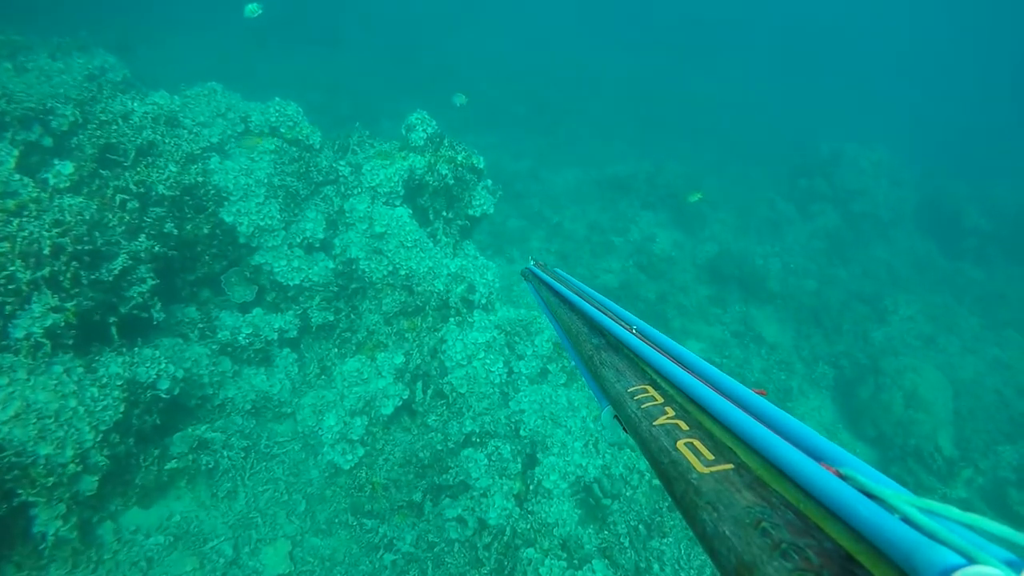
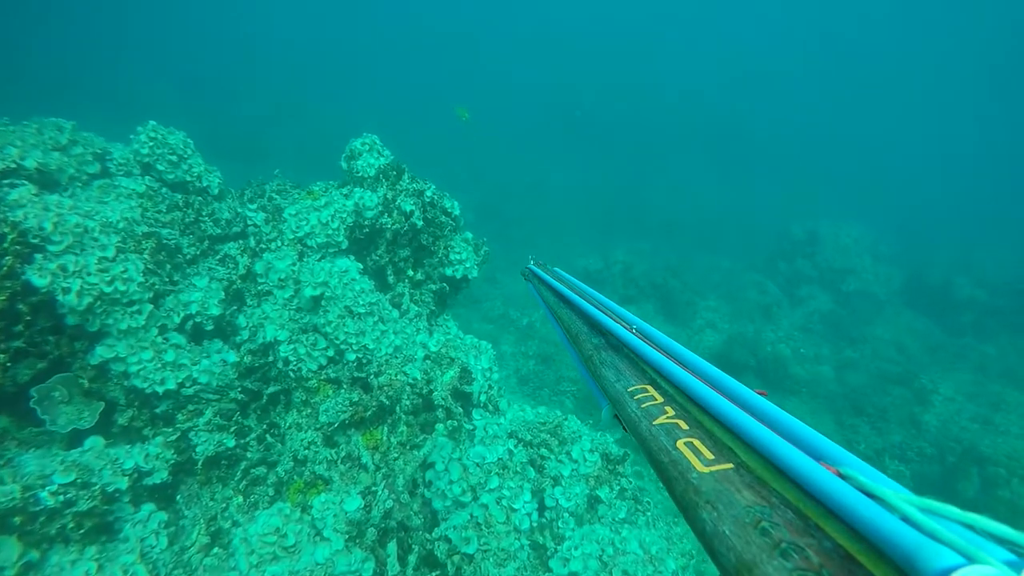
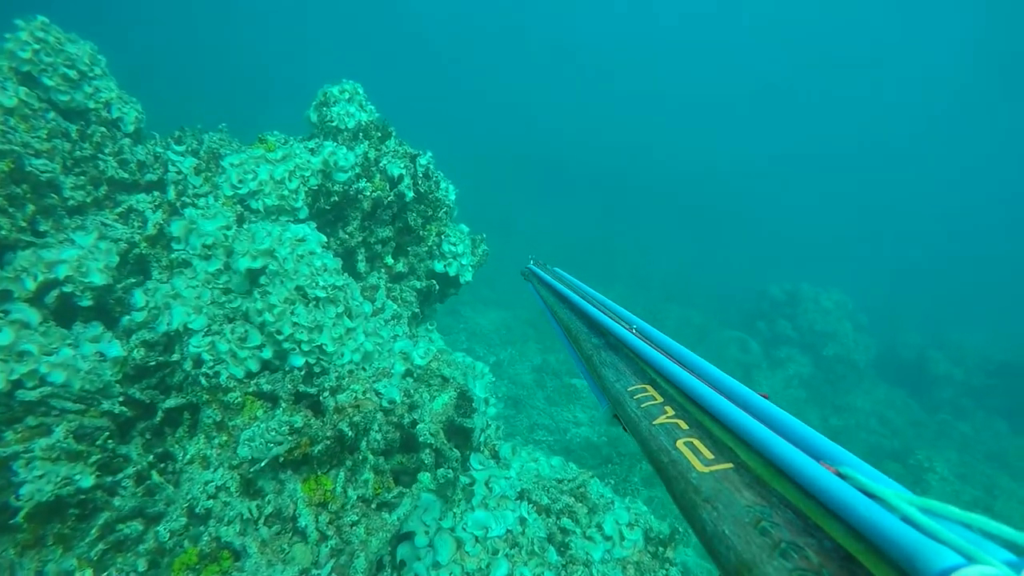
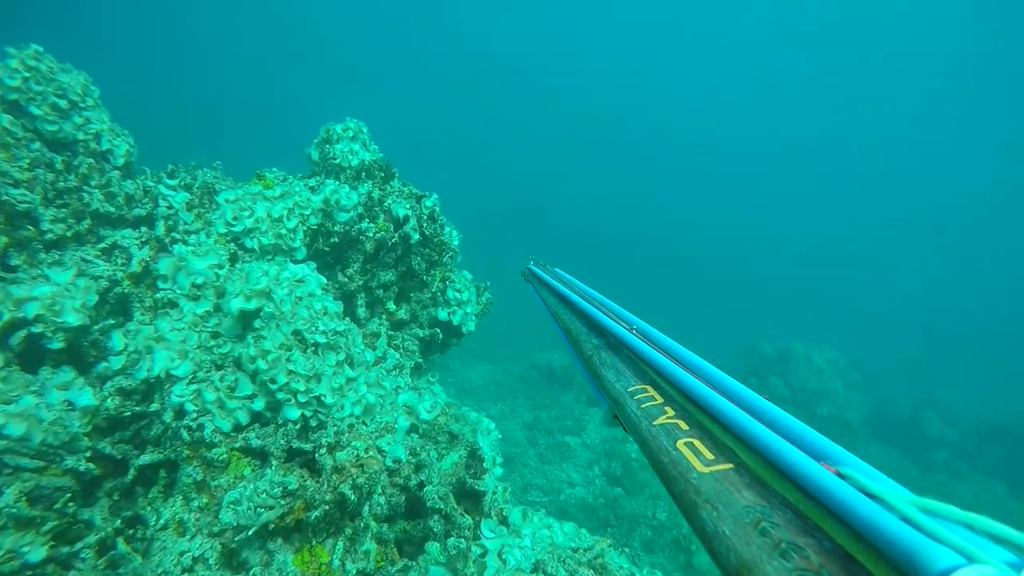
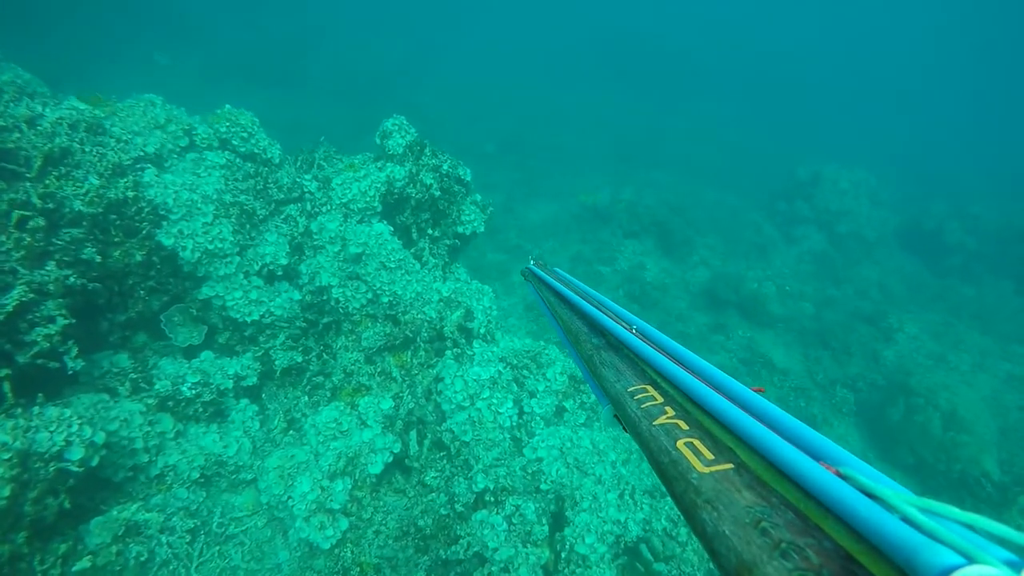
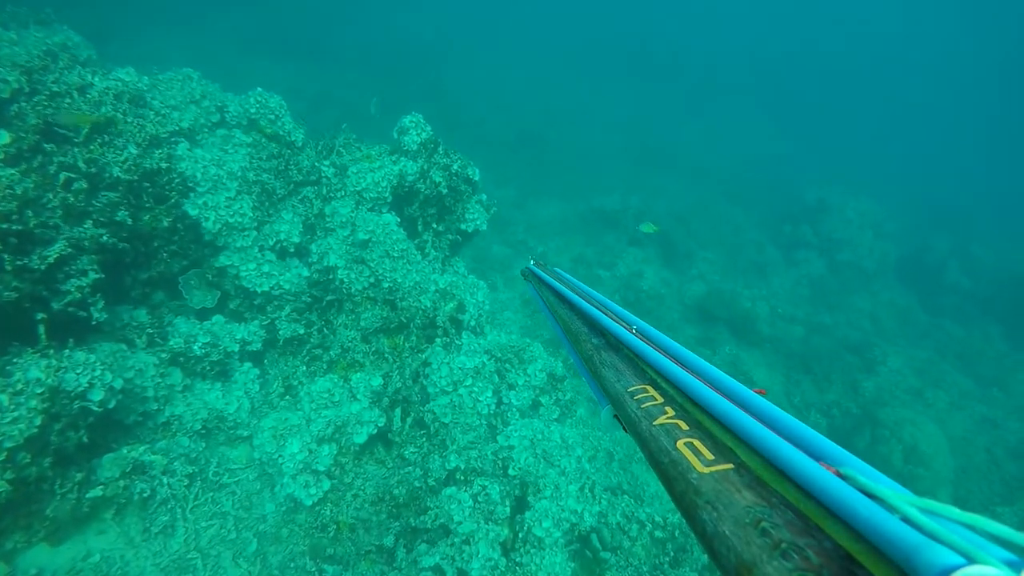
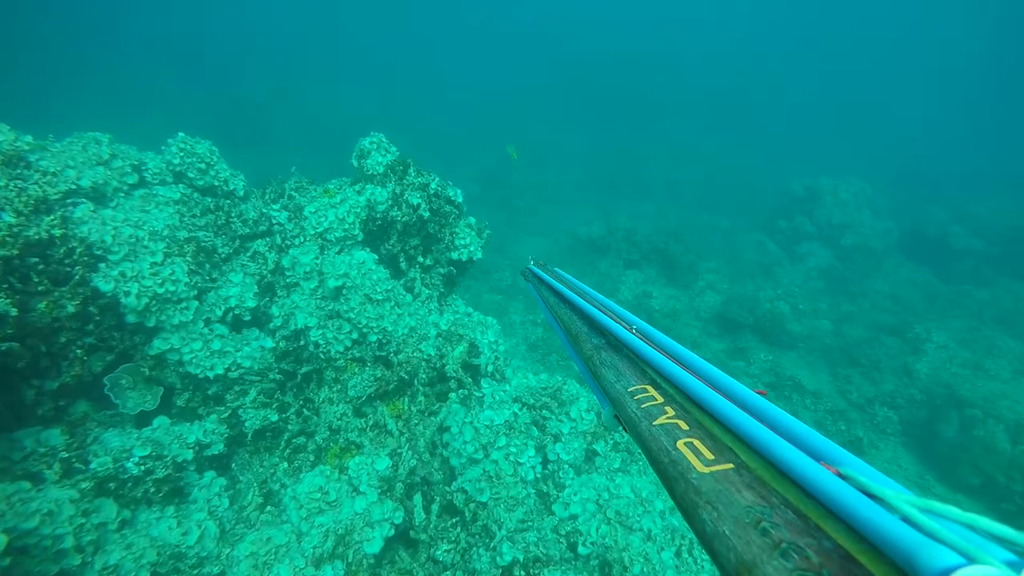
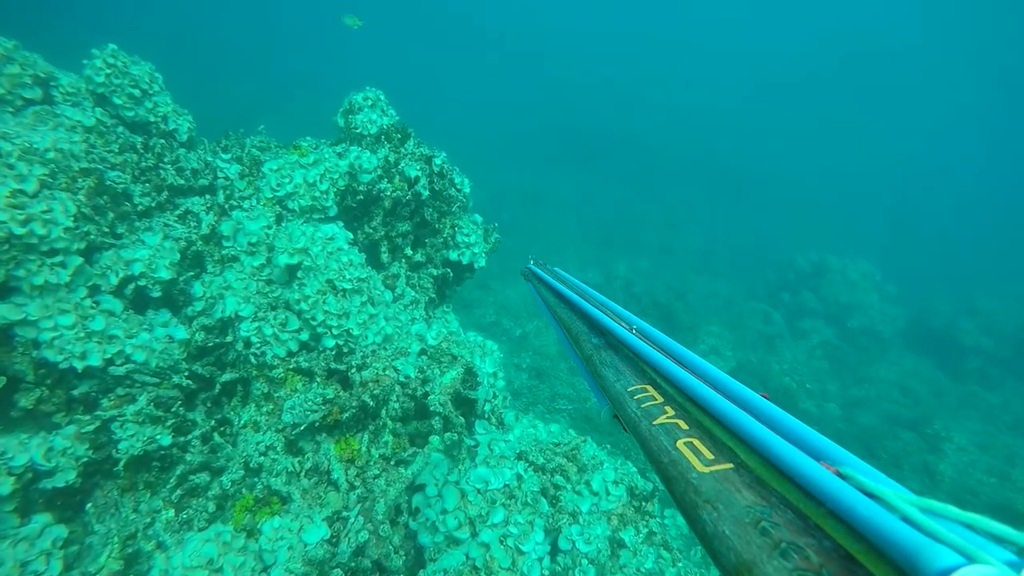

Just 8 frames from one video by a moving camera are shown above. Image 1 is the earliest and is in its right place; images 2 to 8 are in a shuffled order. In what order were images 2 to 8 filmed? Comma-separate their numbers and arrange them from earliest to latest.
6, 5, 7, 2, 8, 3, 4
